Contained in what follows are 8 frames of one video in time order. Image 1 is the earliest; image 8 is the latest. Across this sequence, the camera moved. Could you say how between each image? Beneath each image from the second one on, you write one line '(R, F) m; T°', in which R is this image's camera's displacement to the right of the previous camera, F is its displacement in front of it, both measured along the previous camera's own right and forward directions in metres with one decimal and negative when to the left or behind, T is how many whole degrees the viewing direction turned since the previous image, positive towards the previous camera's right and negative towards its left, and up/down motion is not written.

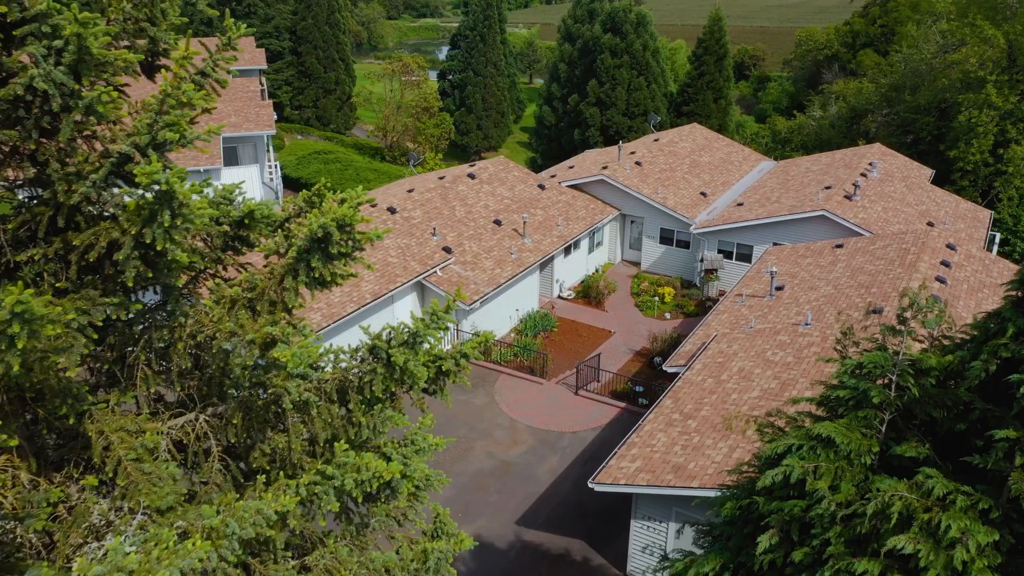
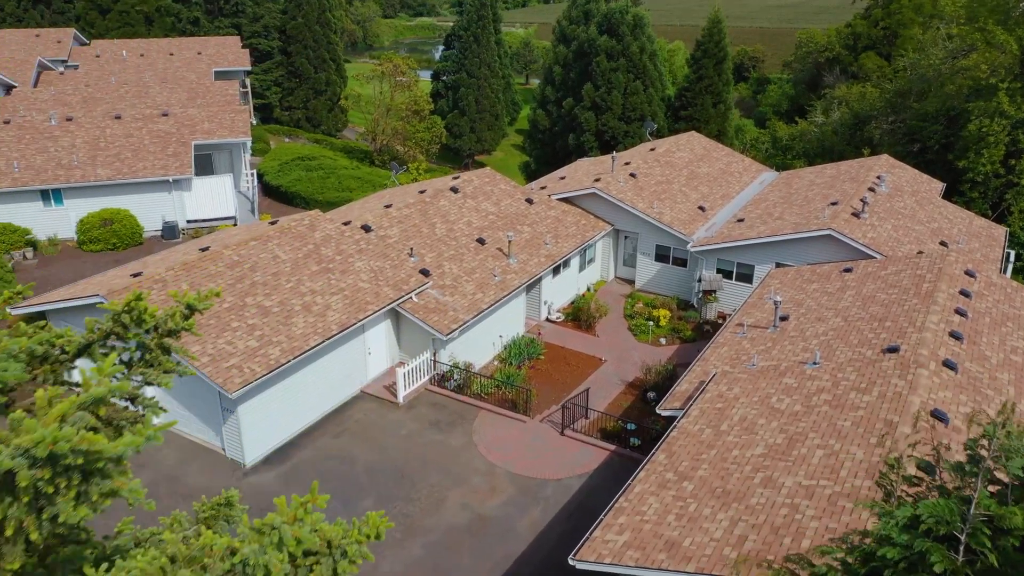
(+0.3, +1.6) m; 0°
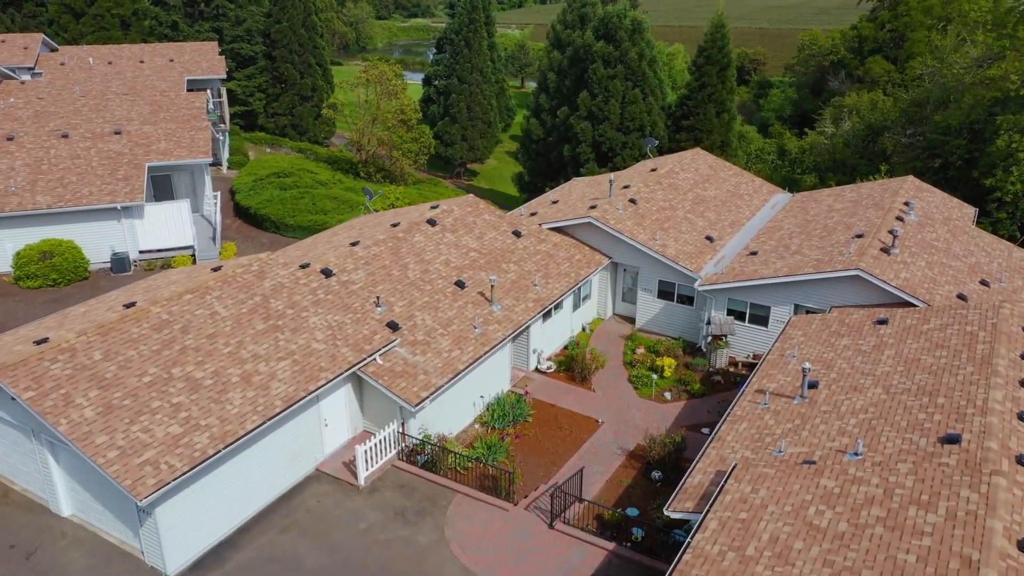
(+0.3, +2.8) m; 0°
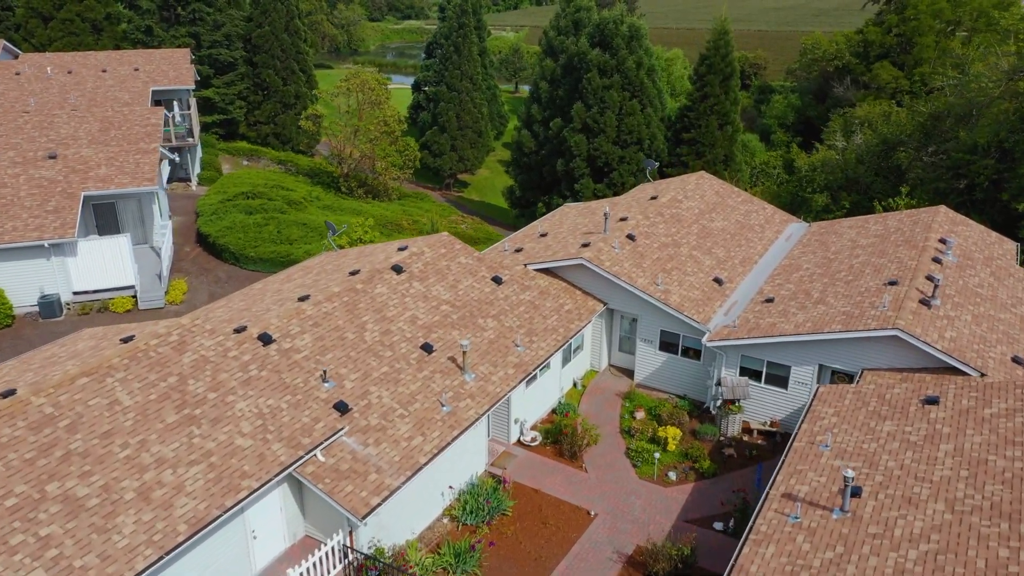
(+0.4, +3.0) m; 0°
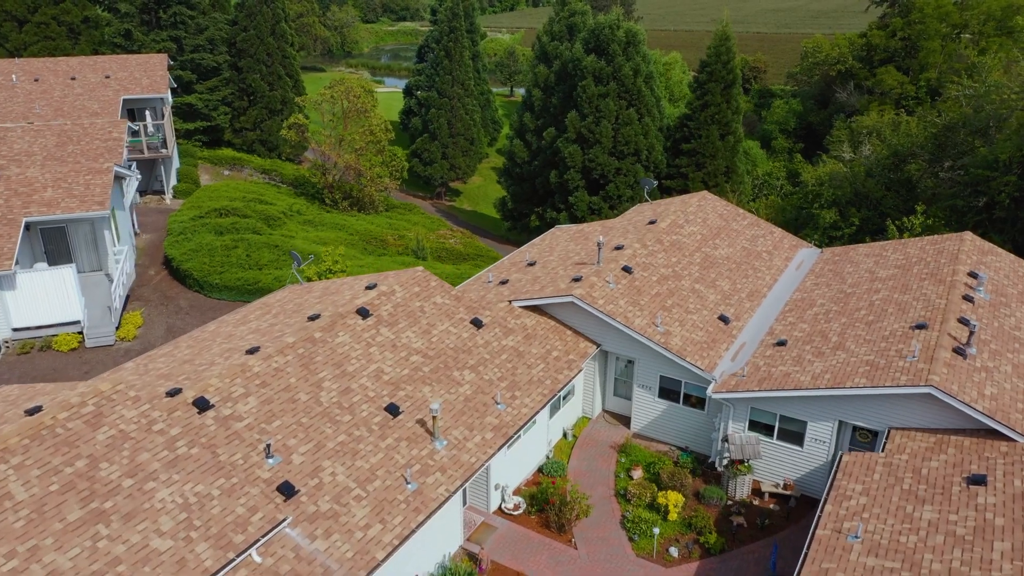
(+0.3, +2.1) m; 0°
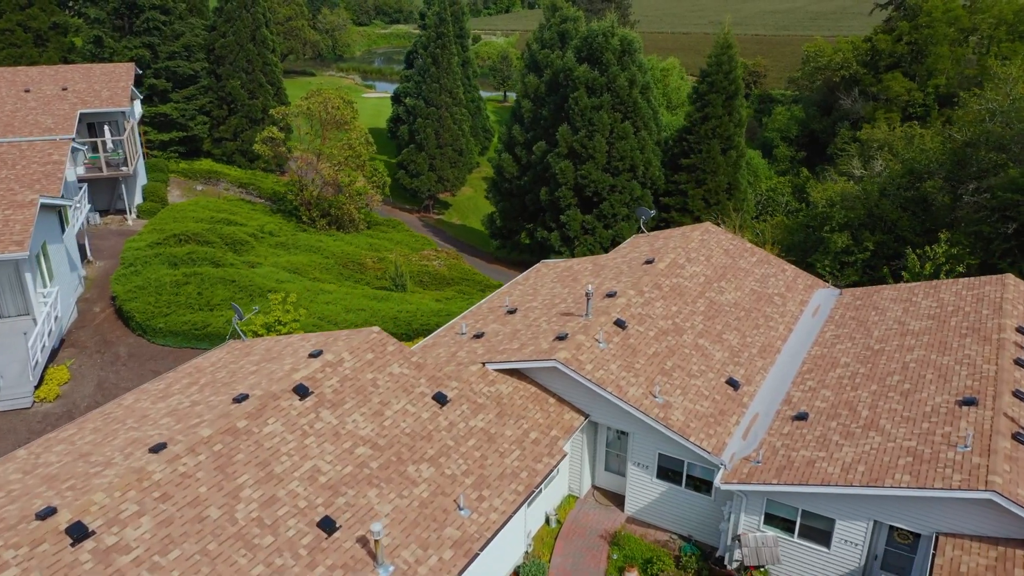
(+0.5, +2.8) m; 0°
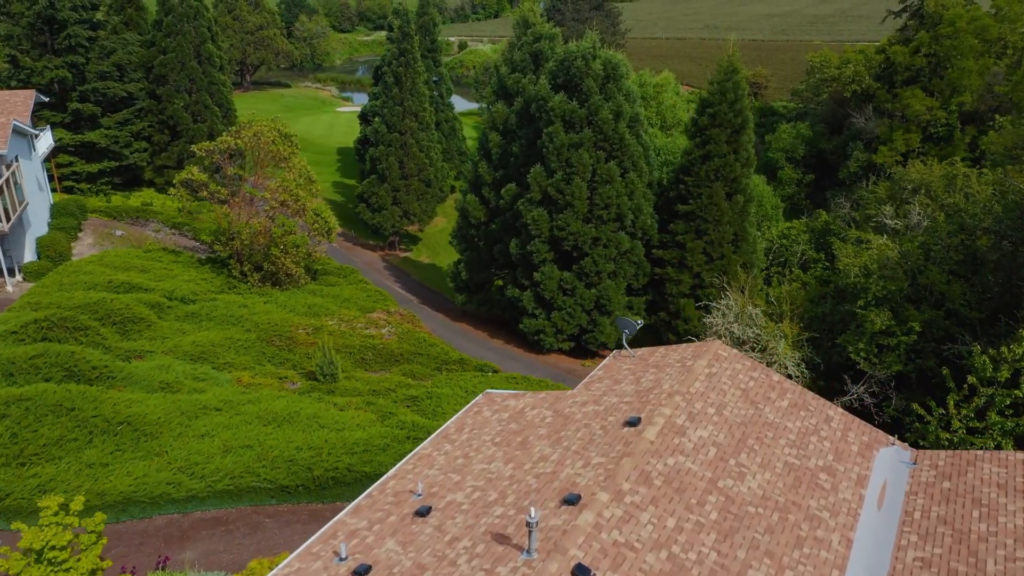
(+1.3, +6.8) m; 0°
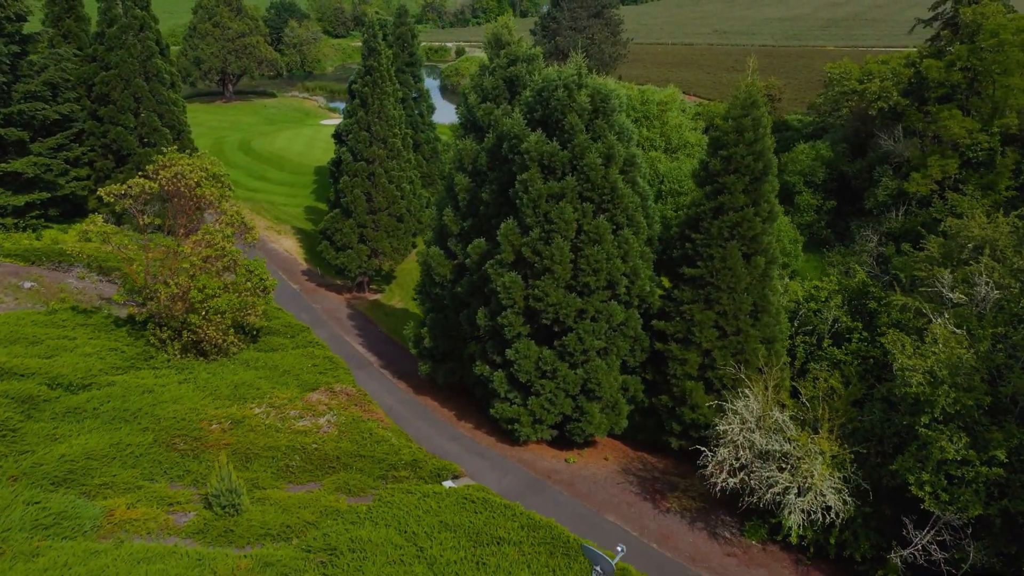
(+1.3, +6.5) m; 0°
